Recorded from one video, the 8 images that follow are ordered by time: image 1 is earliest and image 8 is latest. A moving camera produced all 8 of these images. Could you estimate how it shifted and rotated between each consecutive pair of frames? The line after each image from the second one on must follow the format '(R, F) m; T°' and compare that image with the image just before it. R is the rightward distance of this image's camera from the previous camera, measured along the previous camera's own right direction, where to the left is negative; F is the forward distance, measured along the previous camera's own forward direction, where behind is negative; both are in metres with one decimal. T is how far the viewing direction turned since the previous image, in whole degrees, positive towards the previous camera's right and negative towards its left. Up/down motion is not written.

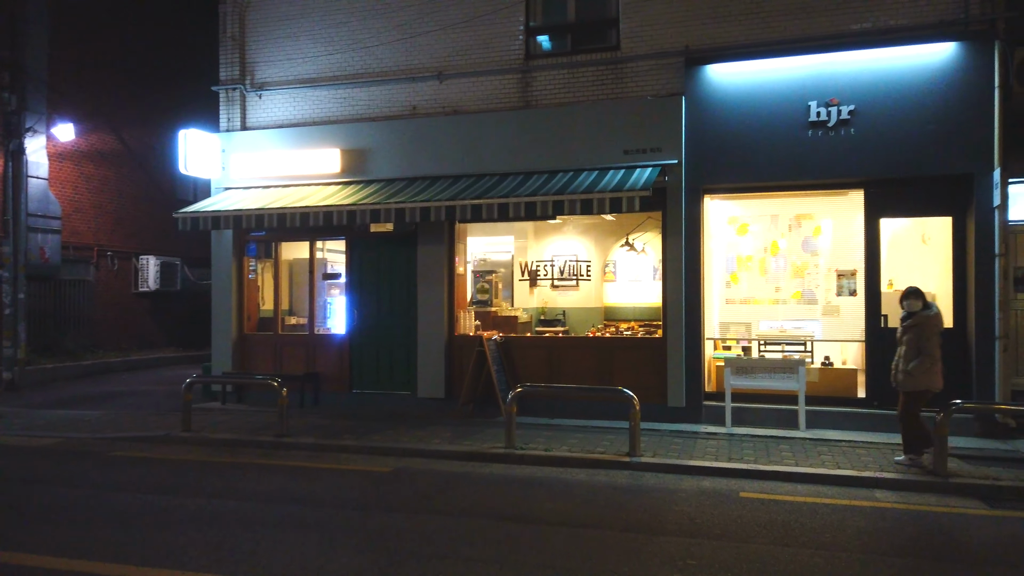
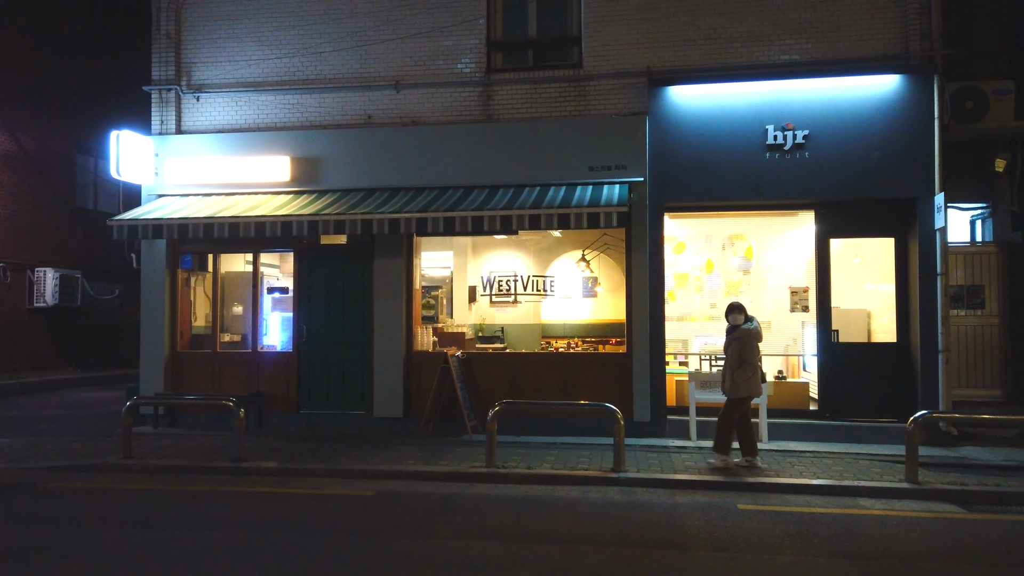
(-1.0, +0.2) m; +8°
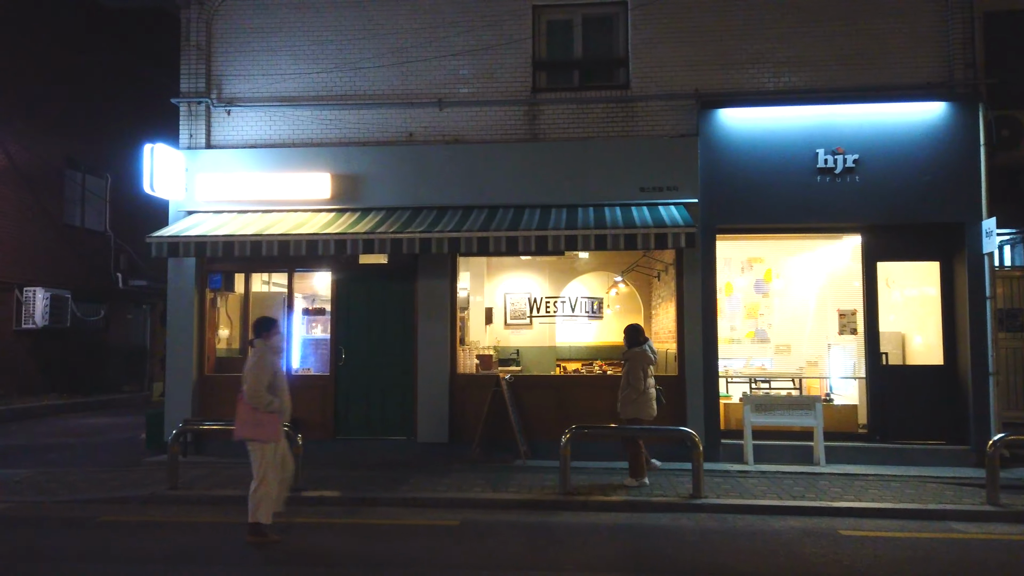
(-1.3, +0.2) m; +4°
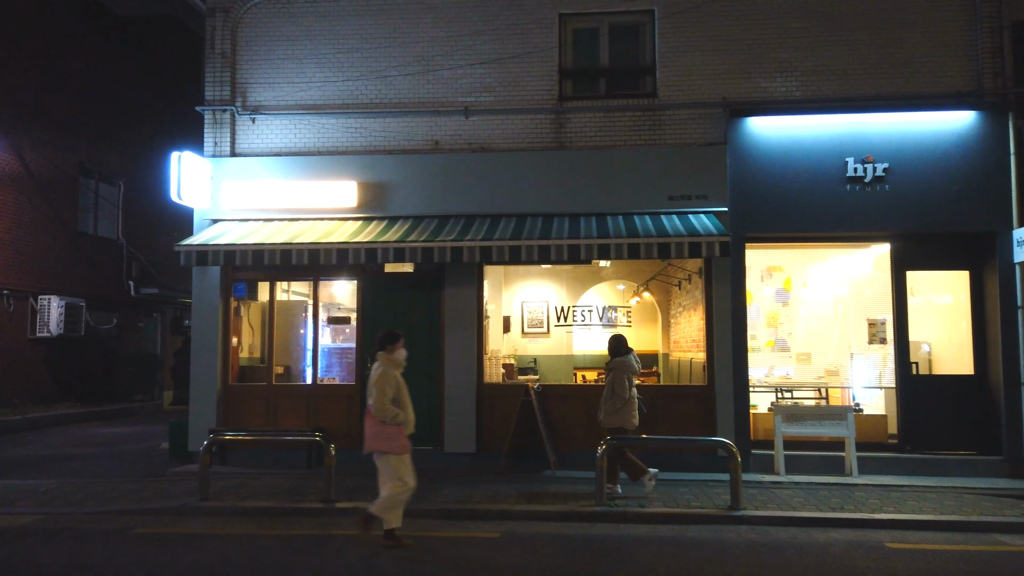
(-0.4, +0.1) m; 0°
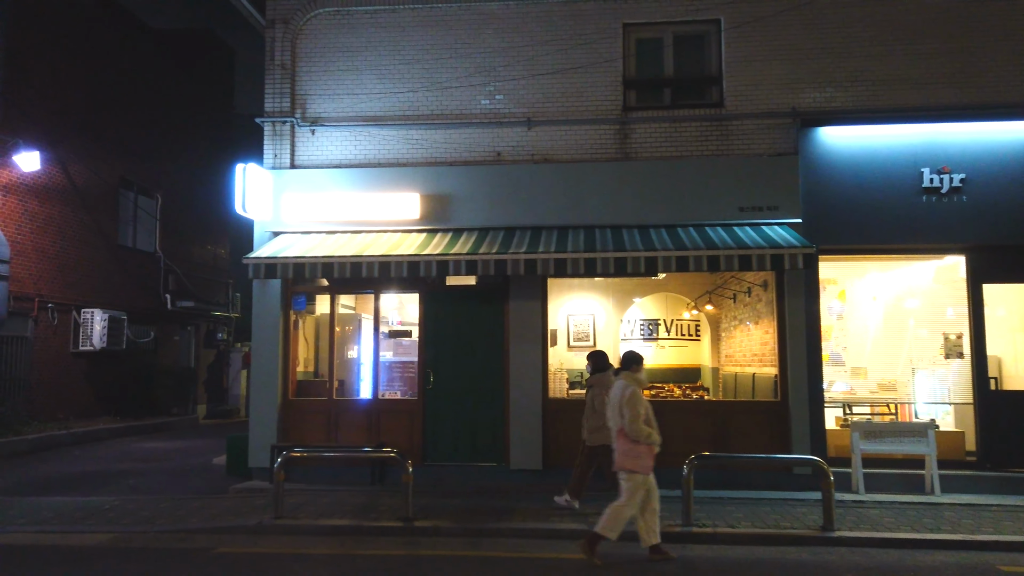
(-0.8, +0.2) m; -1°
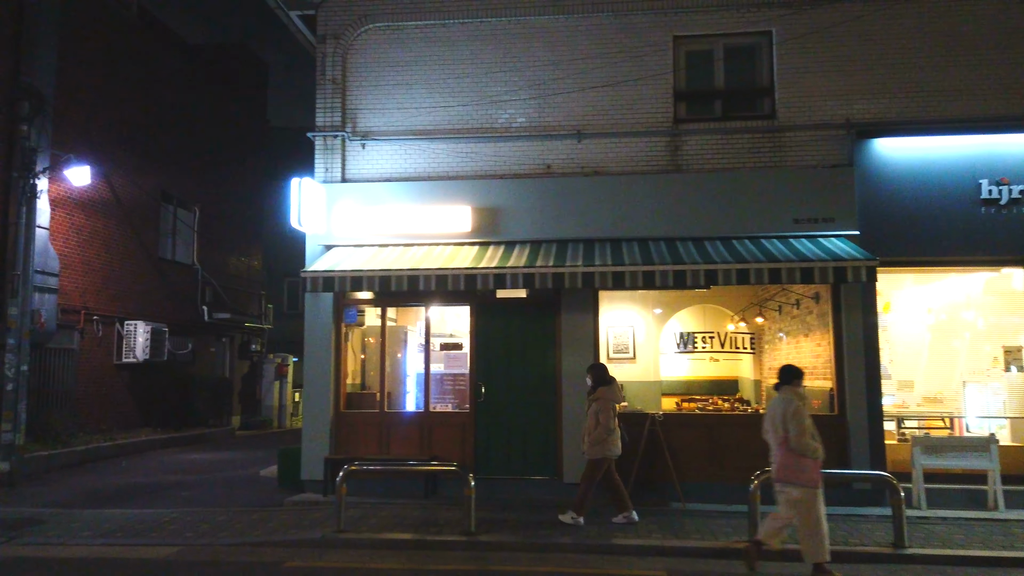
(-0.5, 0.0) m; -1°
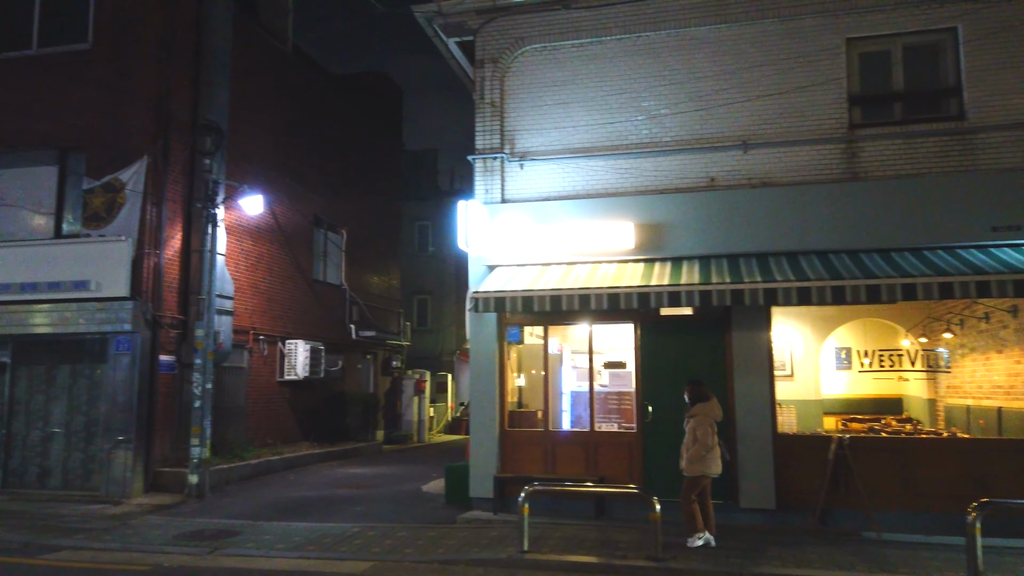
(-0.8, 0.0) m; -8°
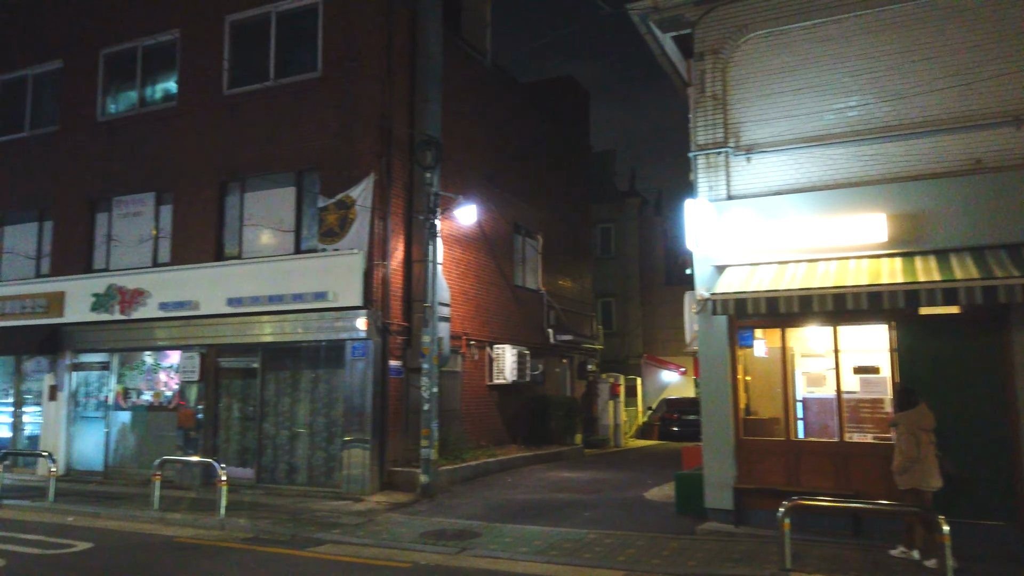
(-0.9, +0.1) m; -13°
